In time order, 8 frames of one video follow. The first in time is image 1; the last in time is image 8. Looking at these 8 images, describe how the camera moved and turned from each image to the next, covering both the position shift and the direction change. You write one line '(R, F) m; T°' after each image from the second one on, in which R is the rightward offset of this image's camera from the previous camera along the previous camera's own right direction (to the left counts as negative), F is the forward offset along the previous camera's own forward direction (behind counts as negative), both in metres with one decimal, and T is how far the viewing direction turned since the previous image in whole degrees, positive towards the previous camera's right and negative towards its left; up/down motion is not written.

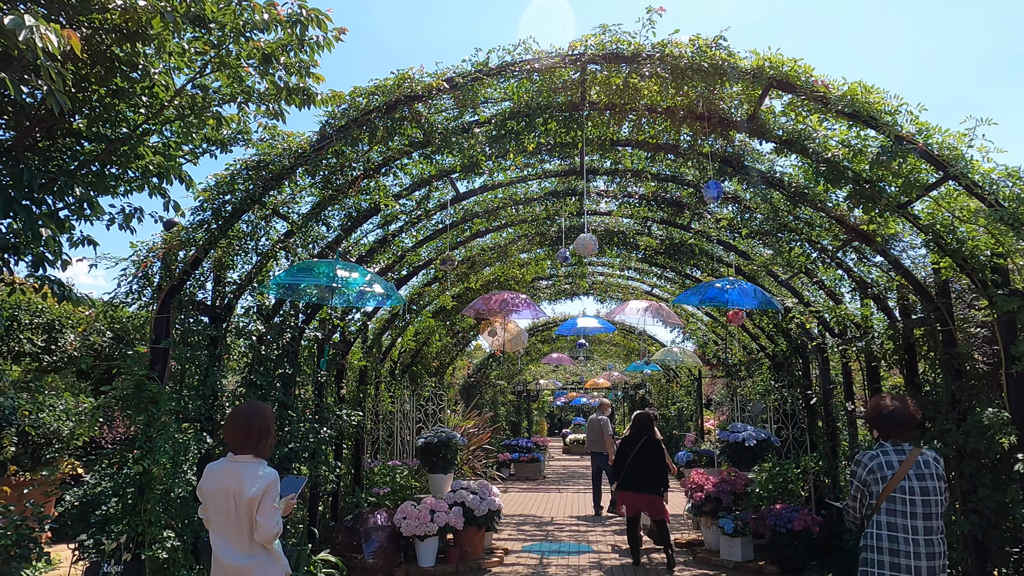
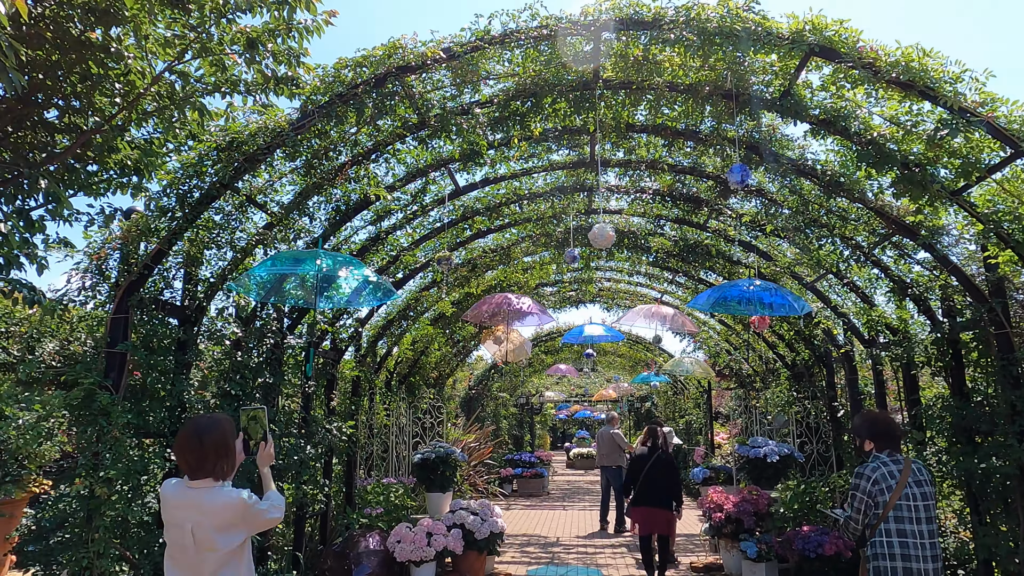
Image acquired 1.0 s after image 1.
(0.0, +0.5) m; 0°
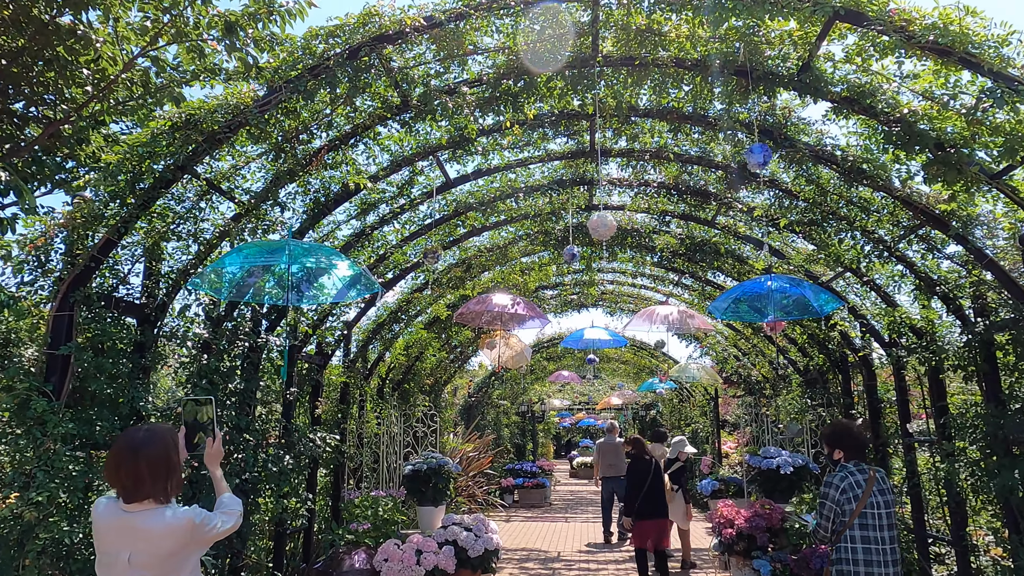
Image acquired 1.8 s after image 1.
(+0.1, +0.4) m; 0°
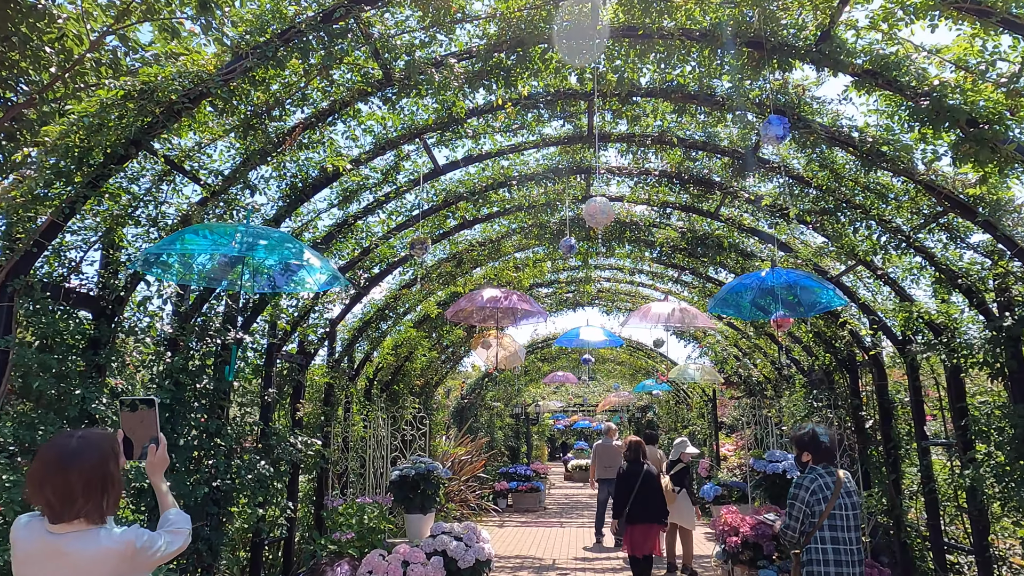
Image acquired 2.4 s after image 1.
(0.0, +0.3) m; +1°
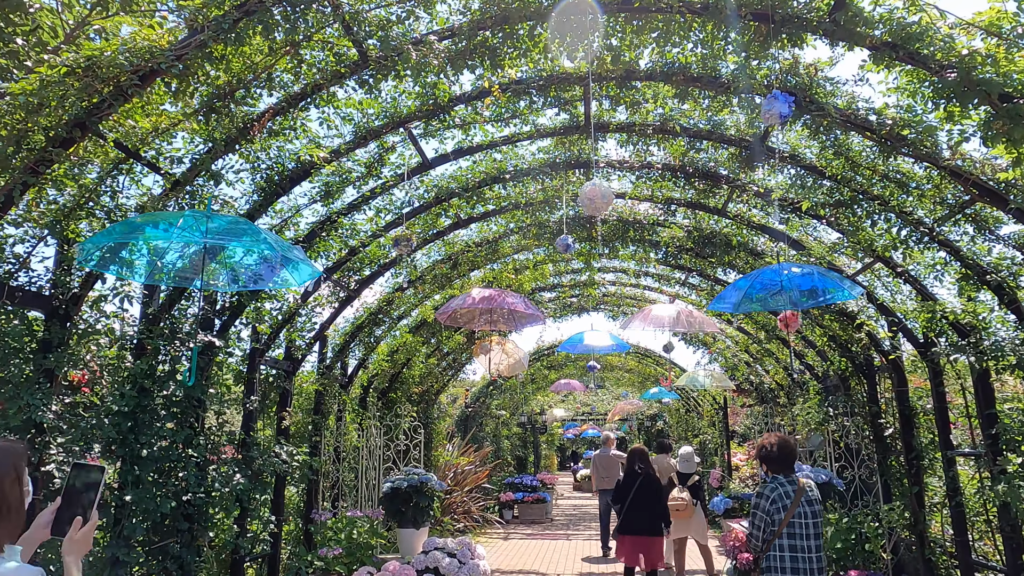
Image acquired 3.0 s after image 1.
(+0.1, +0.3) m; -1°
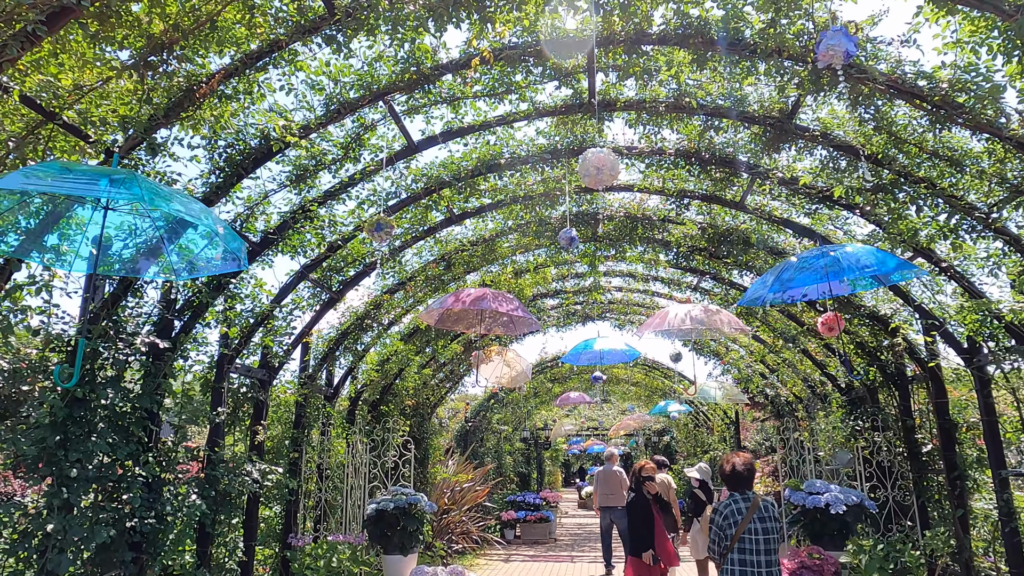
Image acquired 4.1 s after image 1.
(+0.1, +0.5) m; 0°
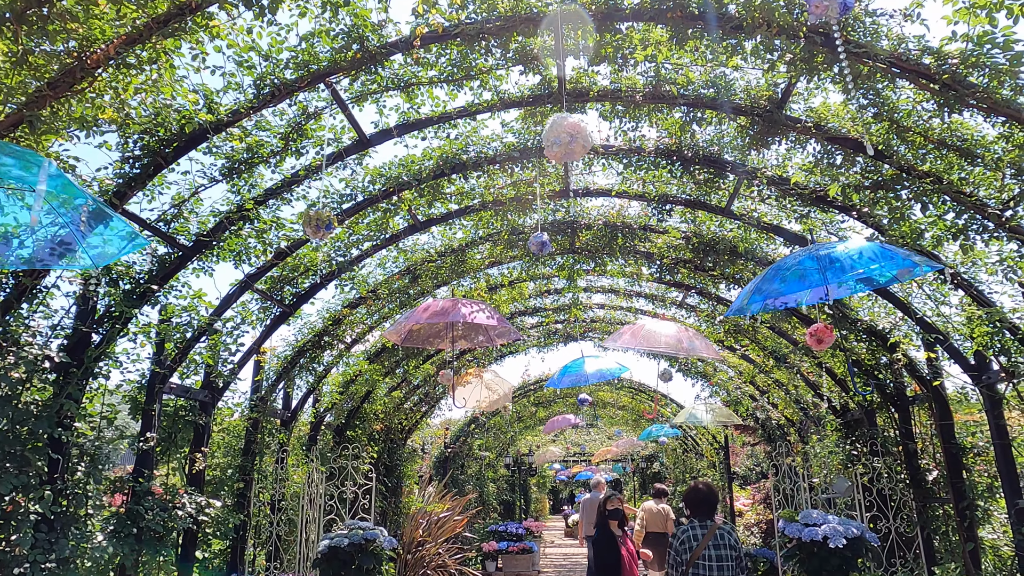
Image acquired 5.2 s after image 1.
(+0.2, +0.4) m; +1°
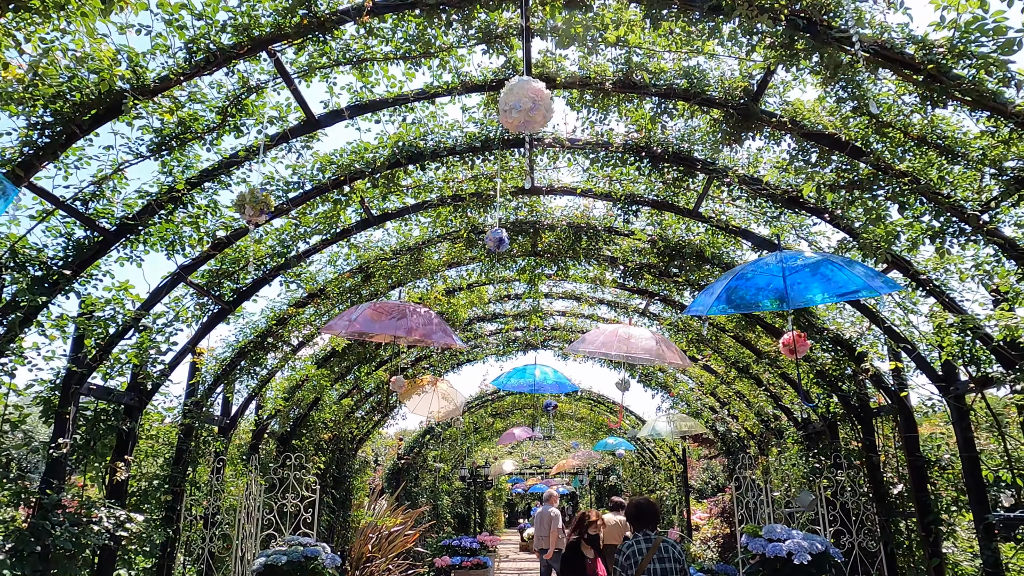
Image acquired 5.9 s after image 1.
(0.0, +0.3) m; +3°
